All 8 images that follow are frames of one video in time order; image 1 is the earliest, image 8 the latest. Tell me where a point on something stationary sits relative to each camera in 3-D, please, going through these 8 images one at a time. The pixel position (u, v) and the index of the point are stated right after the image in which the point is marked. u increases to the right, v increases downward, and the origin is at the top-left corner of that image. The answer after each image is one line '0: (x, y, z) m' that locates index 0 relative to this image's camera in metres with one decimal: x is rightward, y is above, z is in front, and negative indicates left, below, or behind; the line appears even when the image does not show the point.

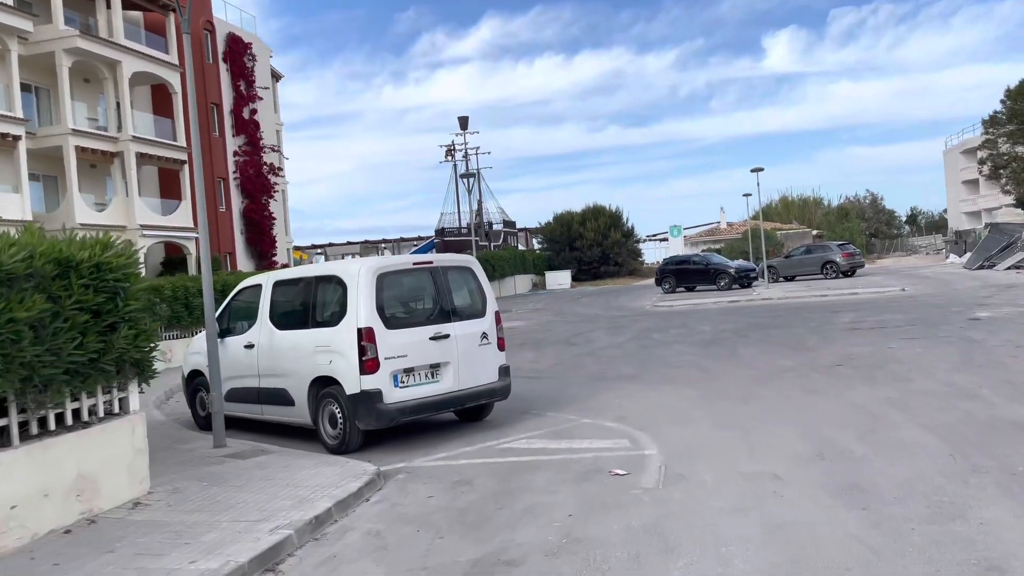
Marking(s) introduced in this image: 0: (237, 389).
0: (-3.5, -1.3, +10.5) m
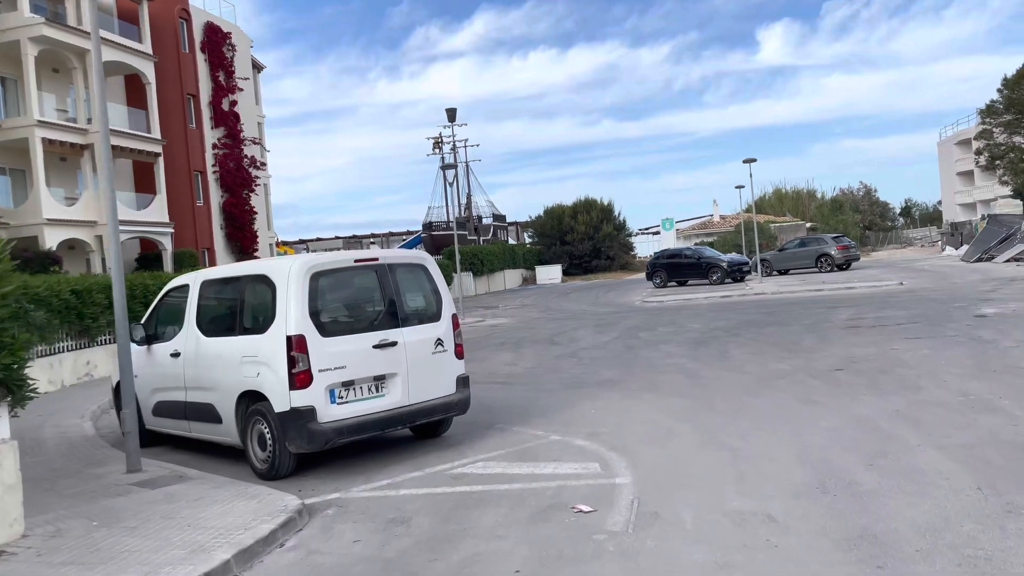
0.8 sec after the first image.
0: (-3.9, -1.3, +9.3) m
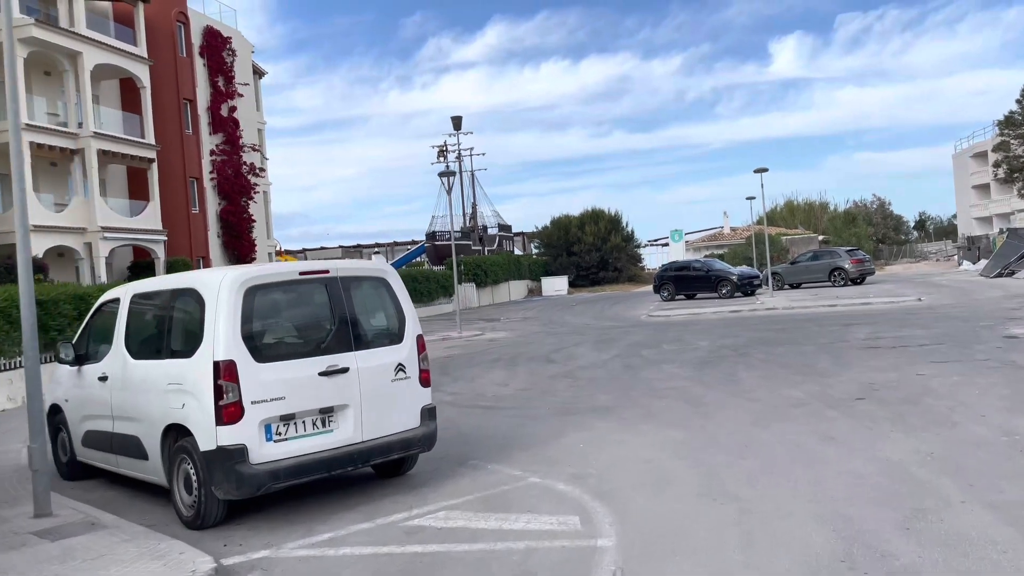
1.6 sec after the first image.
0: (-4.1, -1.4, +8.2) m
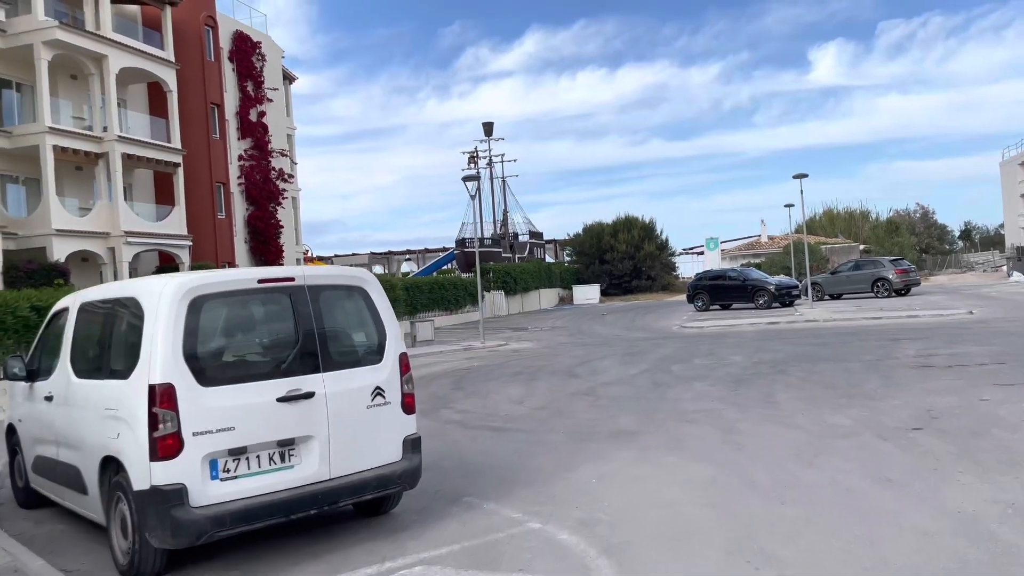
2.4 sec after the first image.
0: (-4.1, -1.5, +7.3) m
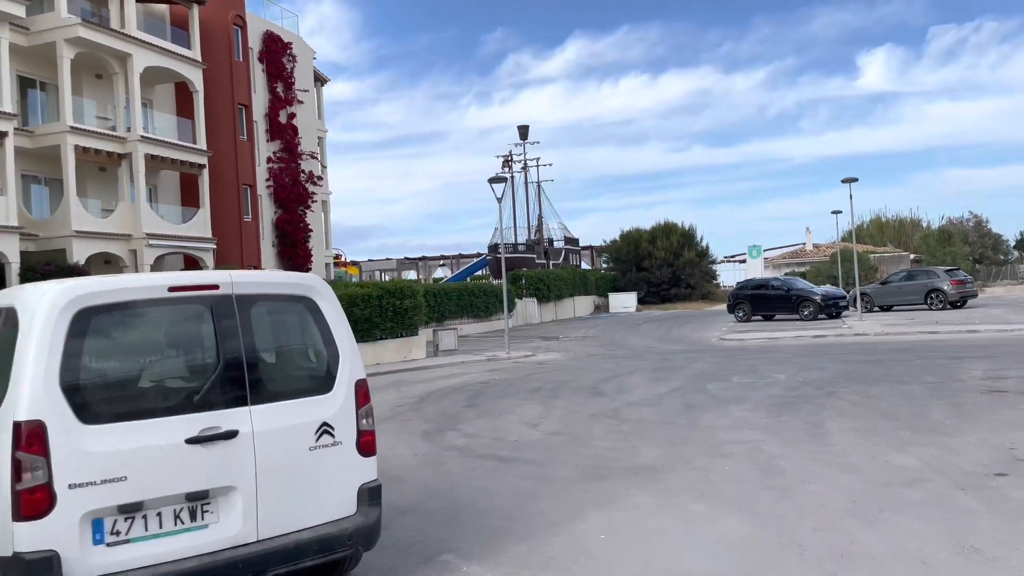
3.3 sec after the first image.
0: (-4.2, -1.5, +6.2) m
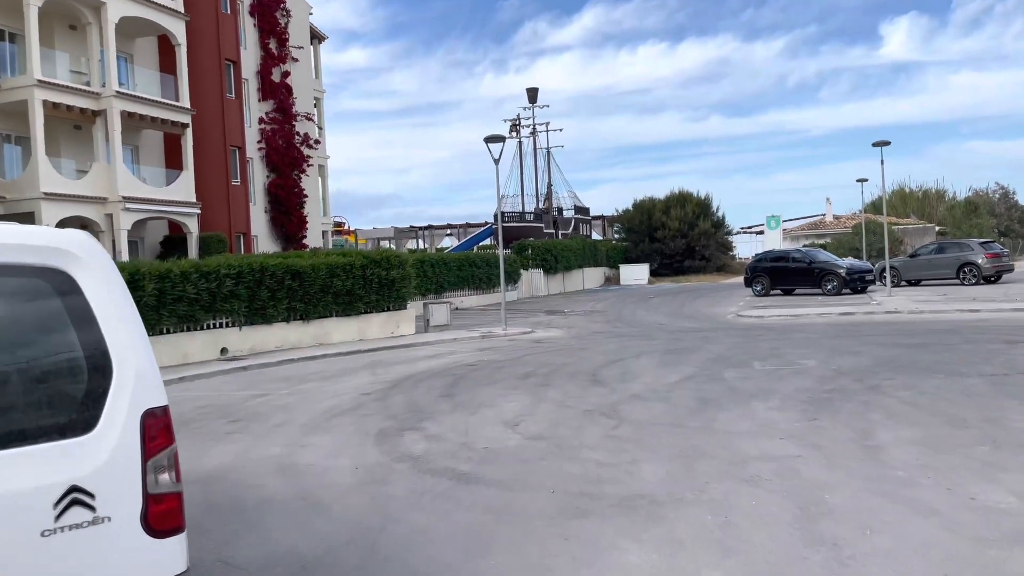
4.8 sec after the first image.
0: (-4.6, -1.3, +4.2) m
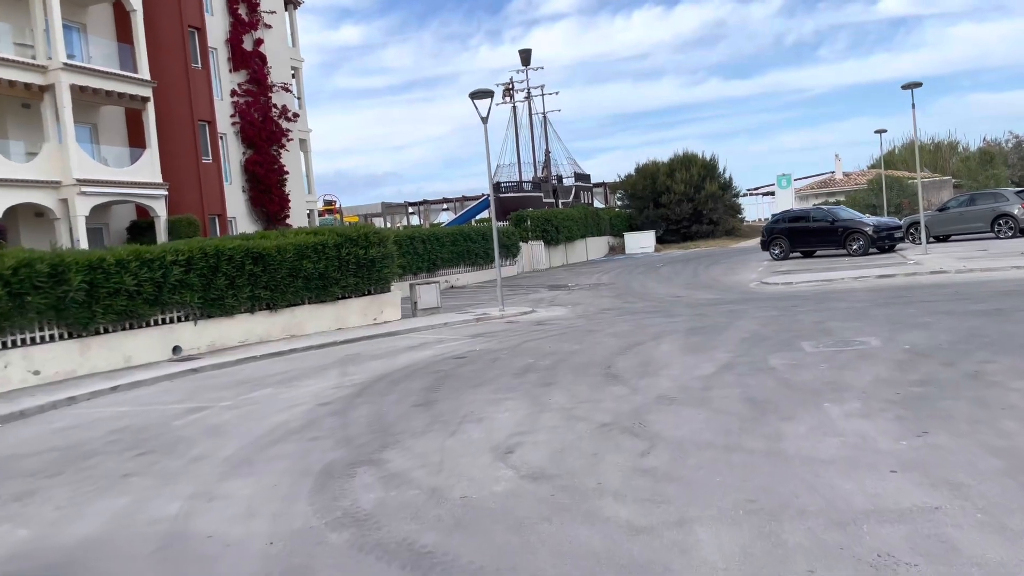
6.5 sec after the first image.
0: (-4.7, -1.5, +1.6) m
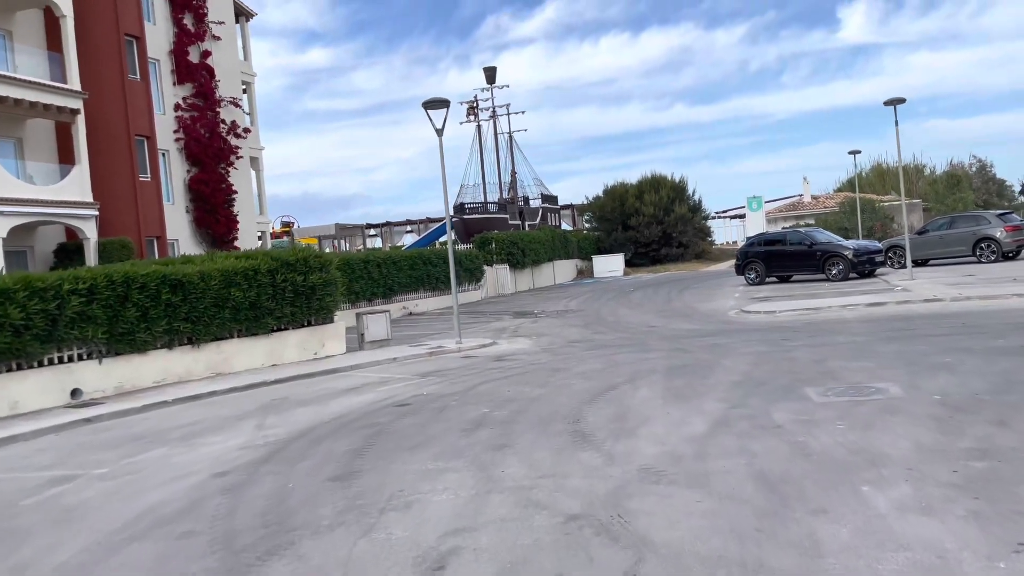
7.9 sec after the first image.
0: (-4.9, -1.7, -0.6) m
